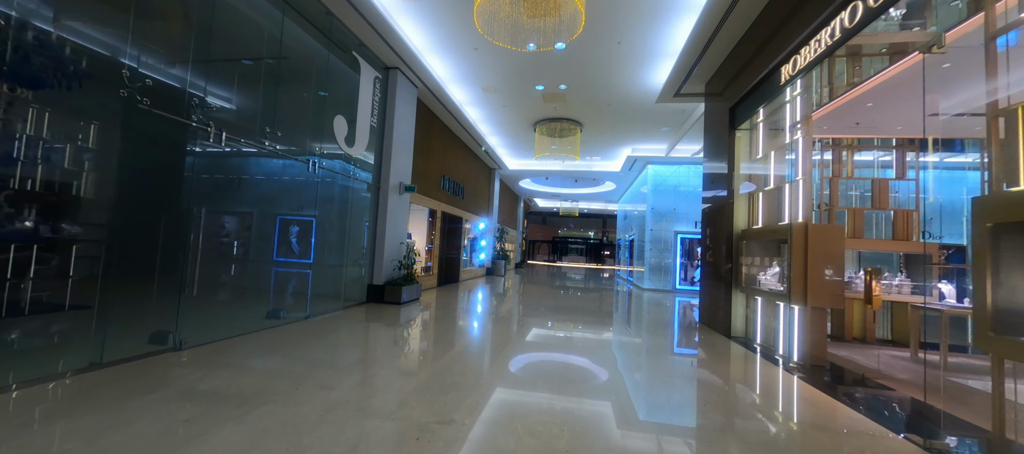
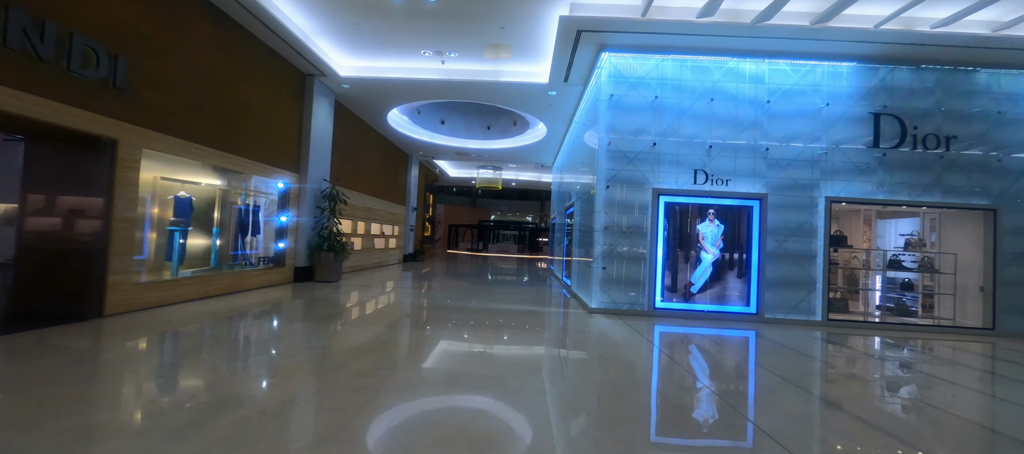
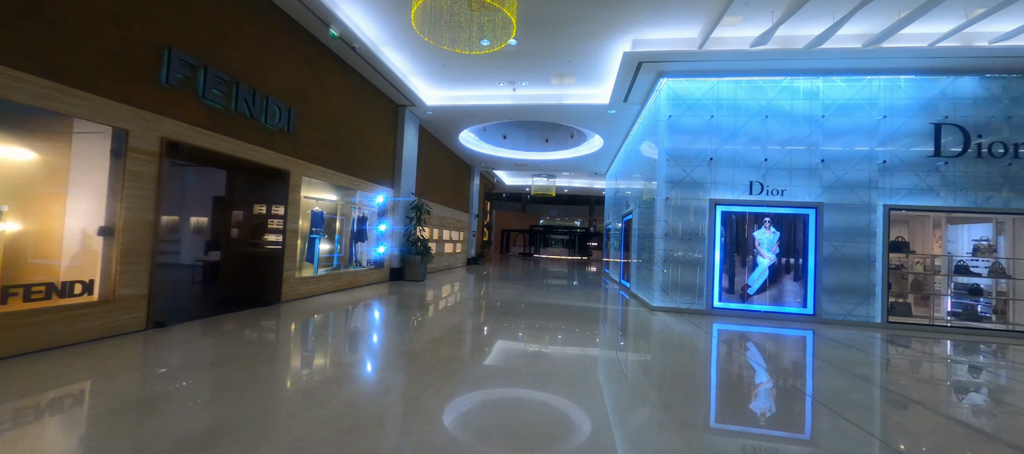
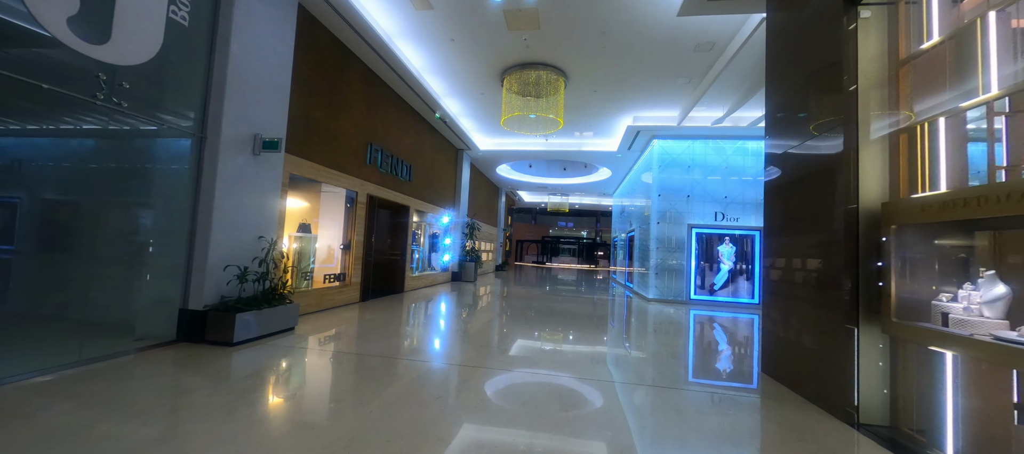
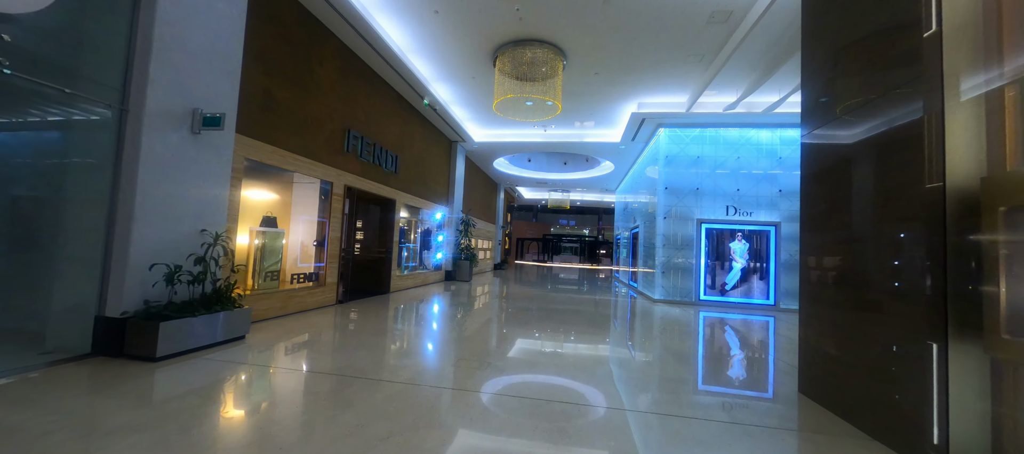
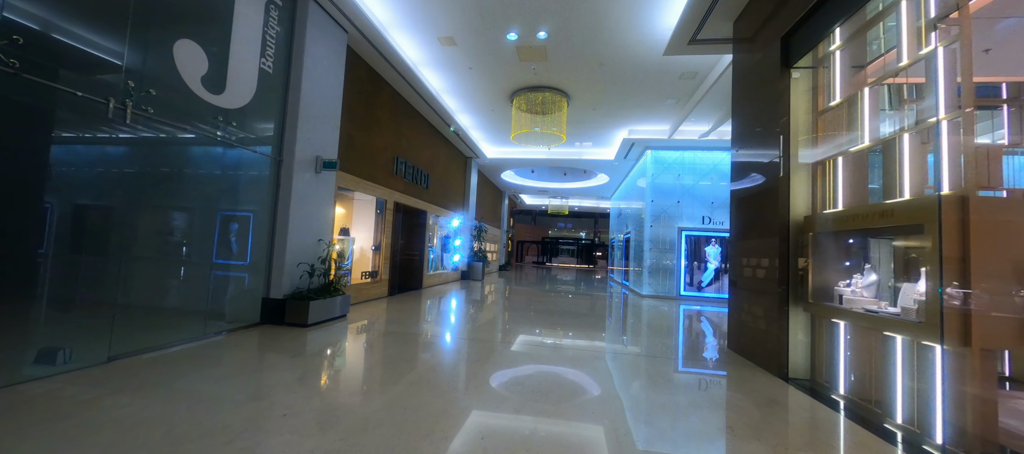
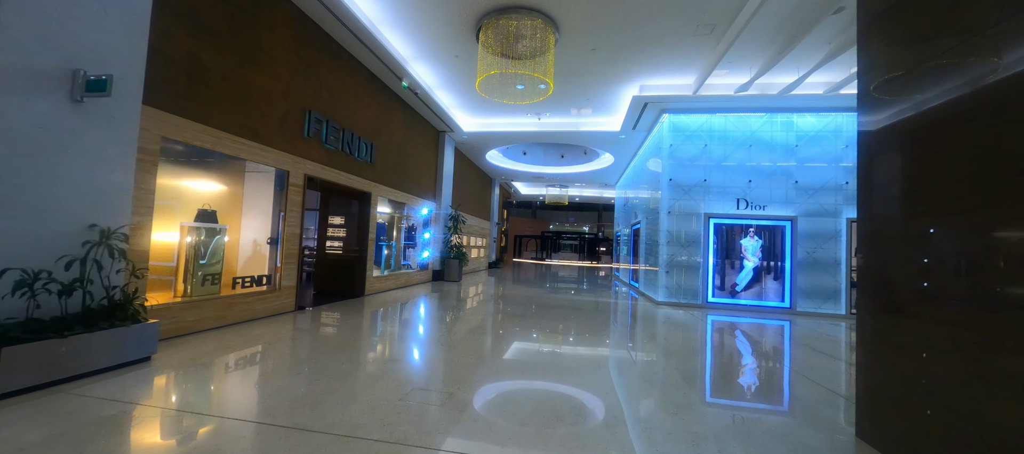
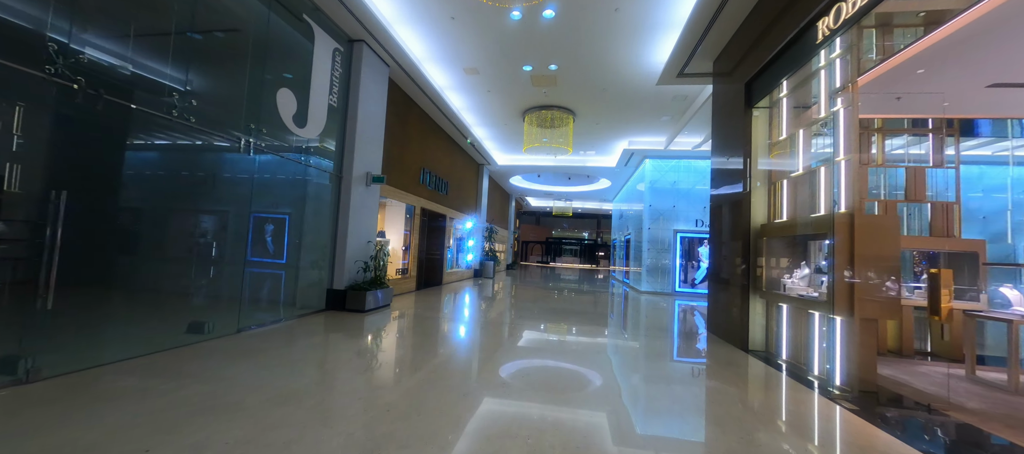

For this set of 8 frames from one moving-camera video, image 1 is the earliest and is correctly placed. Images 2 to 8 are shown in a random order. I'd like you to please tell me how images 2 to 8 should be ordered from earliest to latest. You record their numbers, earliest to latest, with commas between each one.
8, 6, 4, 5, 7, 3, 2
